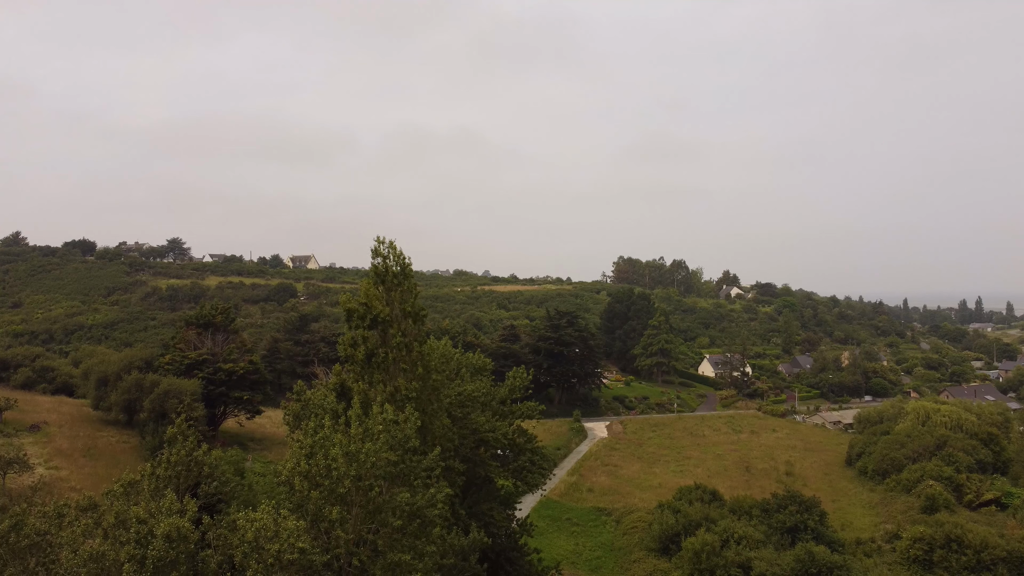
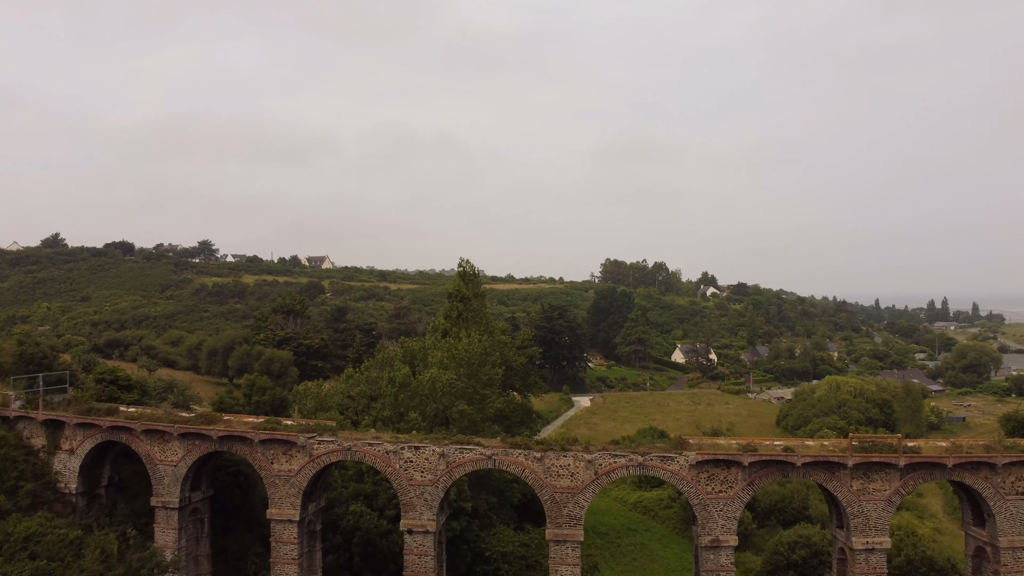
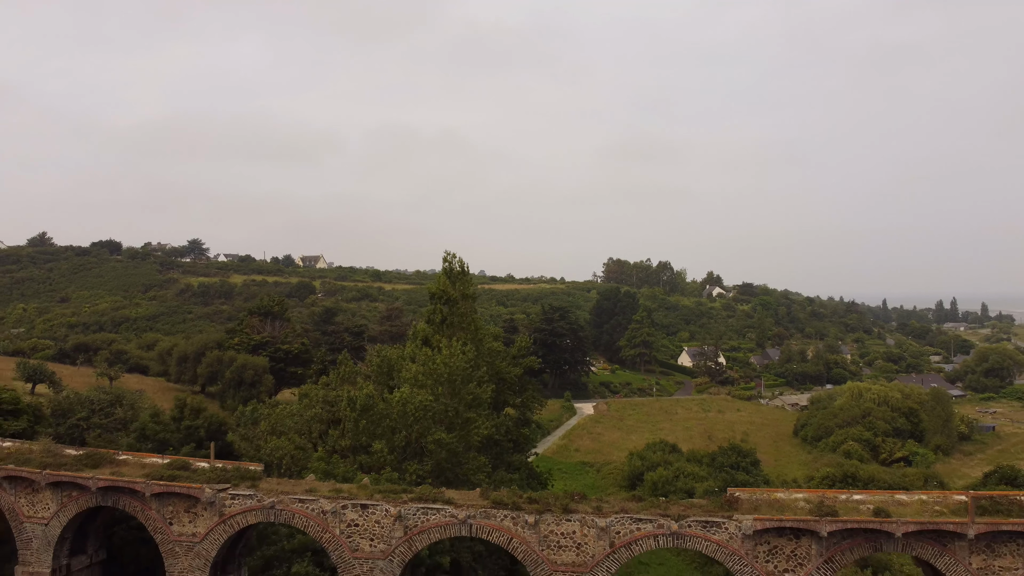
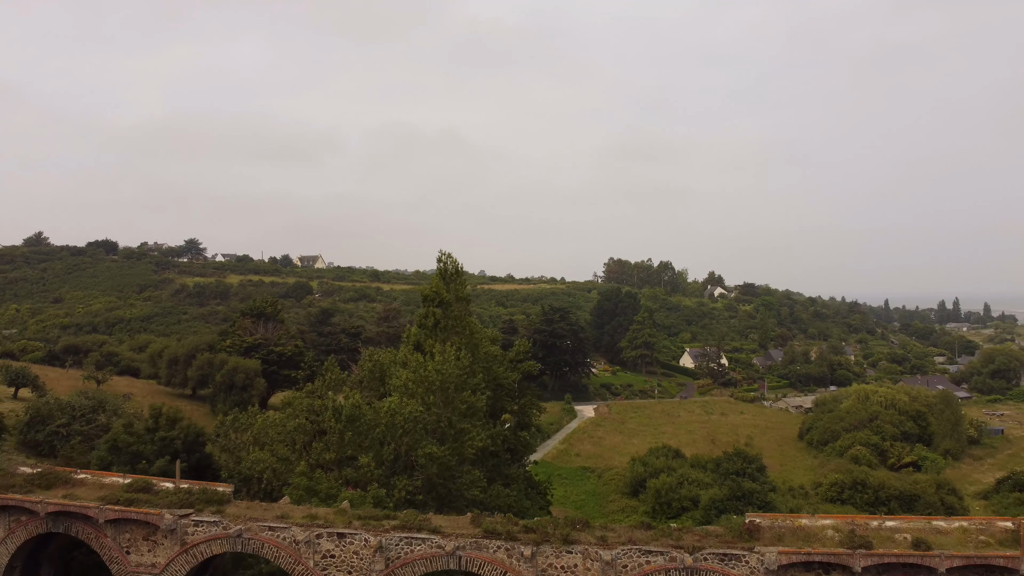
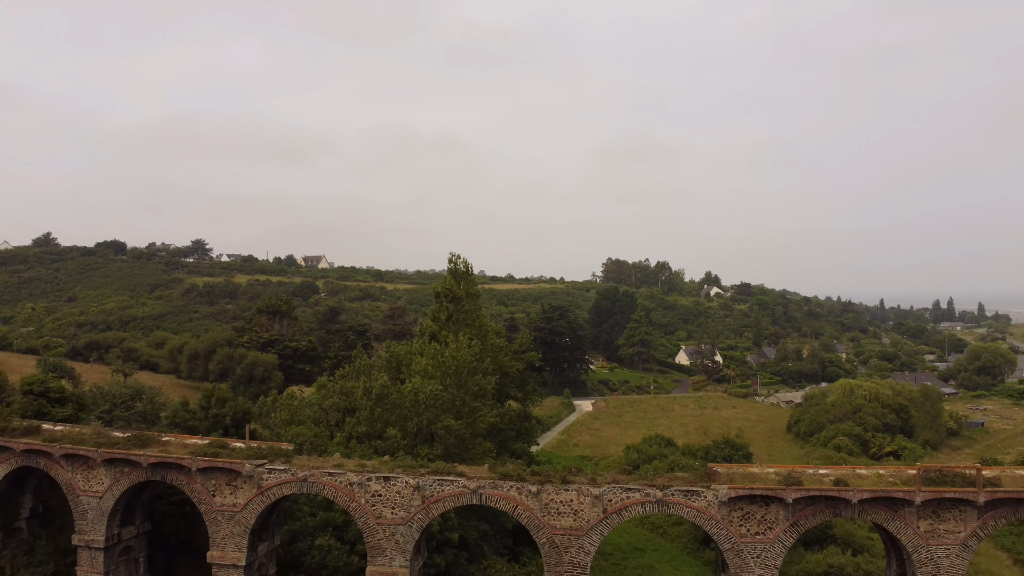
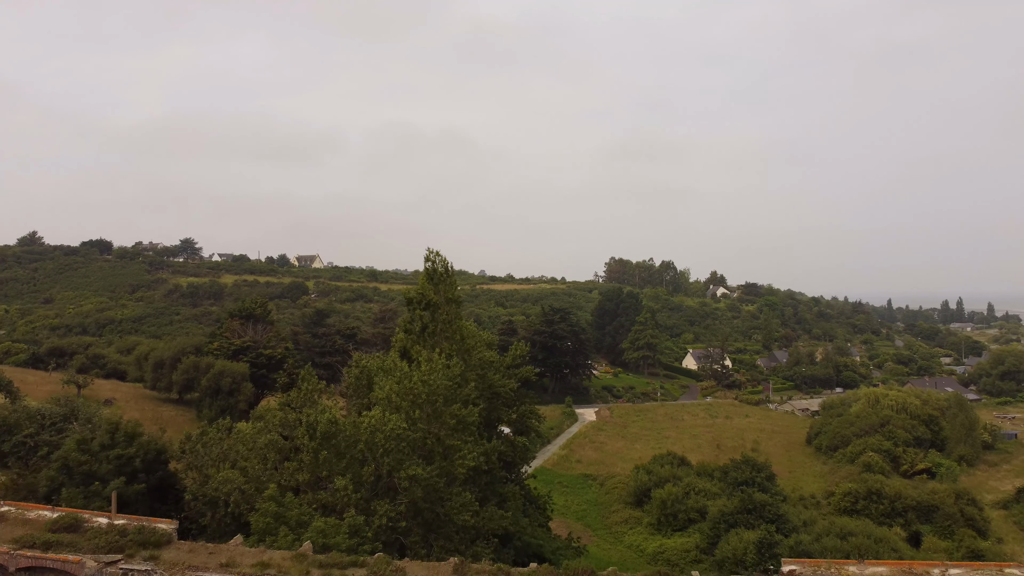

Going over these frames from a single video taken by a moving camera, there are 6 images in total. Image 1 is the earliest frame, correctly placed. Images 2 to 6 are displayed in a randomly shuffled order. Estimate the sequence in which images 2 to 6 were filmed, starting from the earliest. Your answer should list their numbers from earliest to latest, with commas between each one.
6, 4, 3, 5, 2
